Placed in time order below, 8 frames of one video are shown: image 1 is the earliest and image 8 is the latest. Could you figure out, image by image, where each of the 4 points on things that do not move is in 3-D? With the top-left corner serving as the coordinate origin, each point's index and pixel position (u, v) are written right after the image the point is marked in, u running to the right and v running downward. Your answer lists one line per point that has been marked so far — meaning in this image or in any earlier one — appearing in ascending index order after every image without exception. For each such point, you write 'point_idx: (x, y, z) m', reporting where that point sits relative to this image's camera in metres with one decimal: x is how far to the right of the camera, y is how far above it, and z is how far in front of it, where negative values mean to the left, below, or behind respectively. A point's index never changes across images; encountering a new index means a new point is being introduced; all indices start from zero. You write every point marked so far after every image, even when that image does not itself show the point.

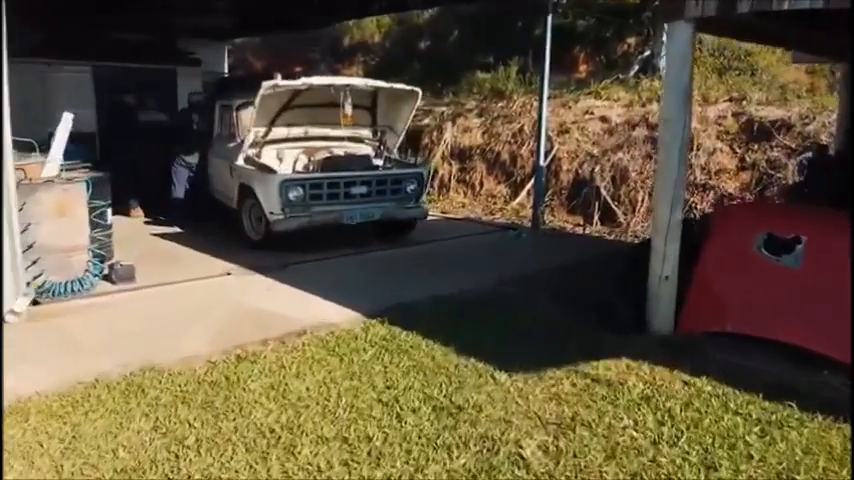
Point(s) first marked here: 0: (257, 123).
0: (-1.8, +1.3, +7.7) m
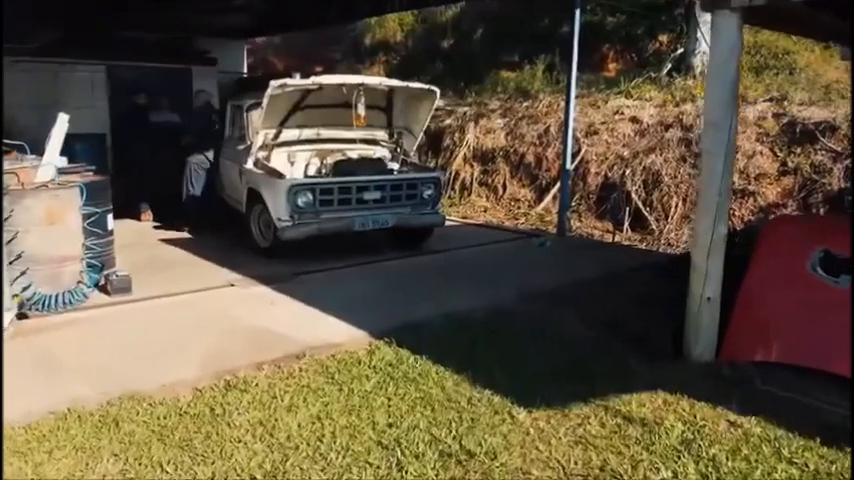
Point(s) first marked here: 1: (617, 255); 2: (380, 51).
0: (-1.7, +1.2, +7.3) m
1: (+2.1, -0.2, +7.8) m
2: (-1.1, +4.4, +16.5) m
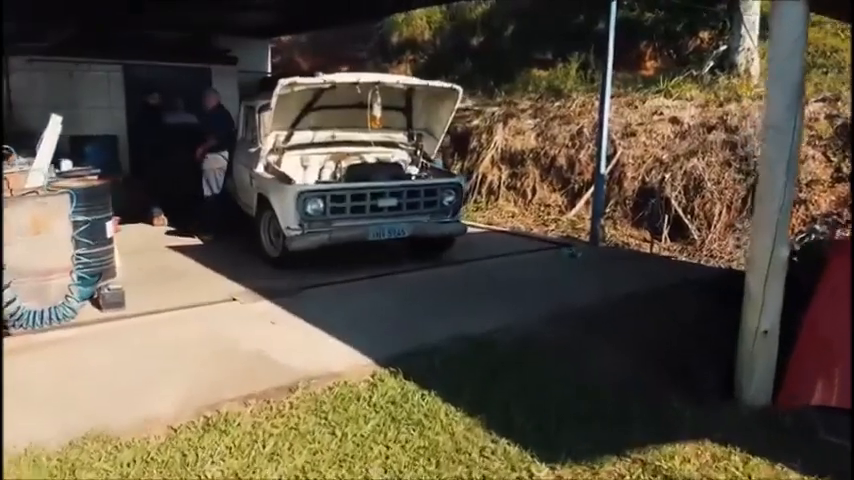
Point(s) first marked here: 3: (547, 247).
0: (-1.4, +1.1, +6.8) m
1: (+2.3, -0.3, +7.2) m
2: (-0.5, +4.3, +16.0) m
3: (+1.3, -0.1, +7.9) m
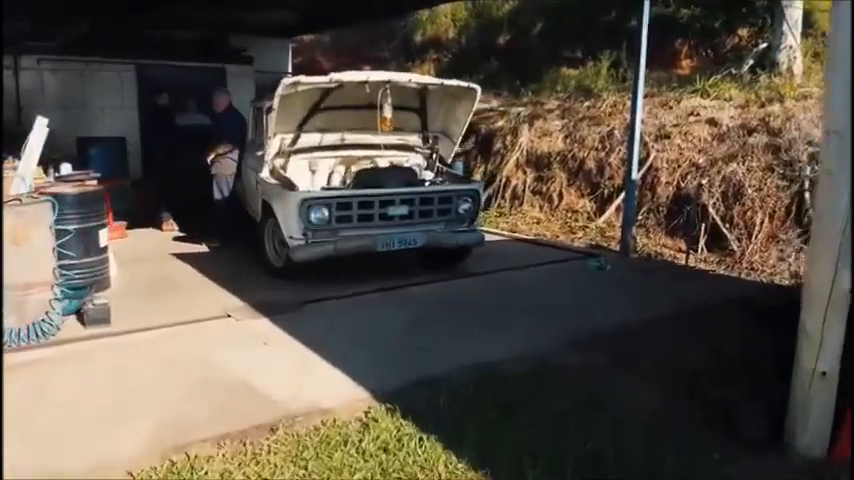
0: (-1.3, +1.0, +6.4) m
1: (+2.5, -0.4, +6.6) m
2: (+0.1, +4.2, +15.6) m
3: (+1.5, -0.2, +7.3) m
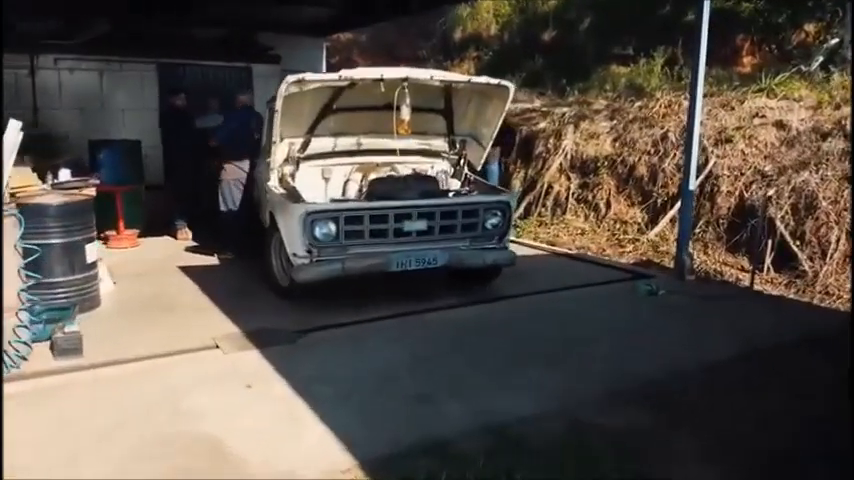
0: (-1.1, +0.9, +5.7) m
1: (+2.7, -0.6, +5.7) m
2: (+1.0, +4.1, +14.8) m
3: (+1.8, -0.4, +6.5) m
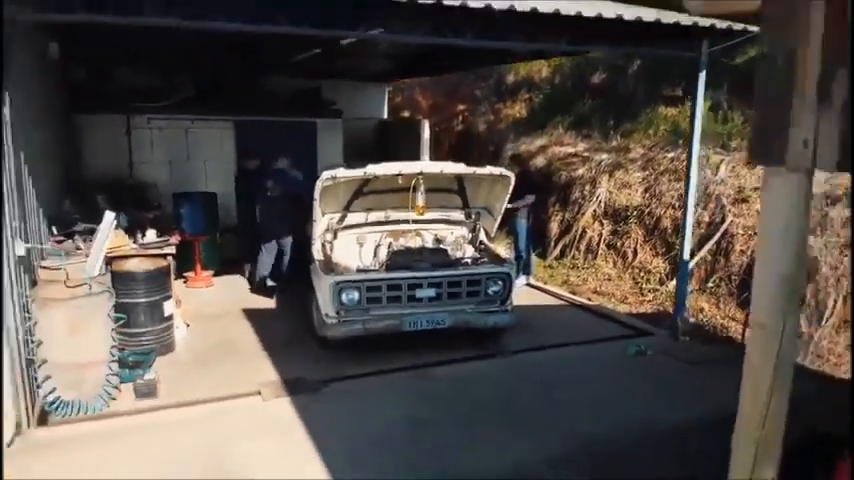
0: (-0.9, +0.3, +6.9) m
1: (+2.8, -1.2, +6.4) m
2: (+2.2, +3.4, +15.6) m
3: (+2.0, -1.0, +7.3) m
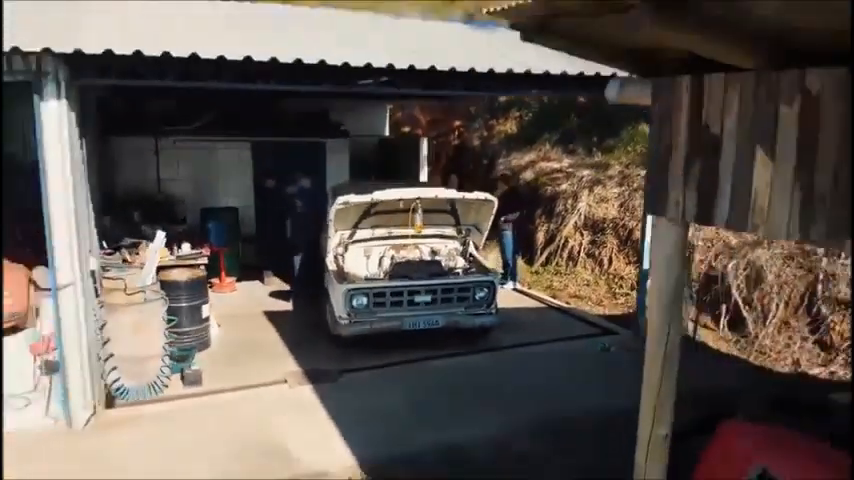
0: (-1.0, +0.2, +8.1) m
1: (+2.7, -1.4, +7.6) m
2: (+2.2, +3.3, +16.8) m
3: (+1.9, -1.1, +8.5) m
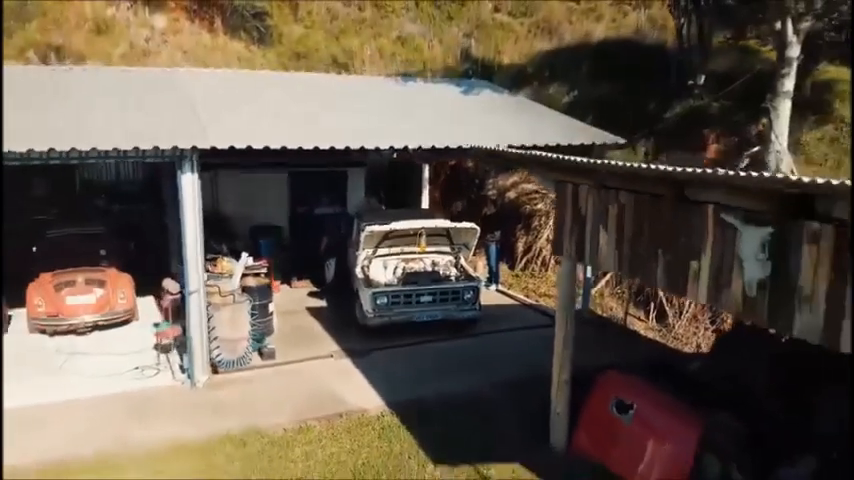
0: (-0.9, -0.1, +11.2) m
1: (+2.8, -1.6, +10.7) m
2: (+2.2, +3.1, +19.9) m
3: (+2.0, -1.4, +11.6) m
